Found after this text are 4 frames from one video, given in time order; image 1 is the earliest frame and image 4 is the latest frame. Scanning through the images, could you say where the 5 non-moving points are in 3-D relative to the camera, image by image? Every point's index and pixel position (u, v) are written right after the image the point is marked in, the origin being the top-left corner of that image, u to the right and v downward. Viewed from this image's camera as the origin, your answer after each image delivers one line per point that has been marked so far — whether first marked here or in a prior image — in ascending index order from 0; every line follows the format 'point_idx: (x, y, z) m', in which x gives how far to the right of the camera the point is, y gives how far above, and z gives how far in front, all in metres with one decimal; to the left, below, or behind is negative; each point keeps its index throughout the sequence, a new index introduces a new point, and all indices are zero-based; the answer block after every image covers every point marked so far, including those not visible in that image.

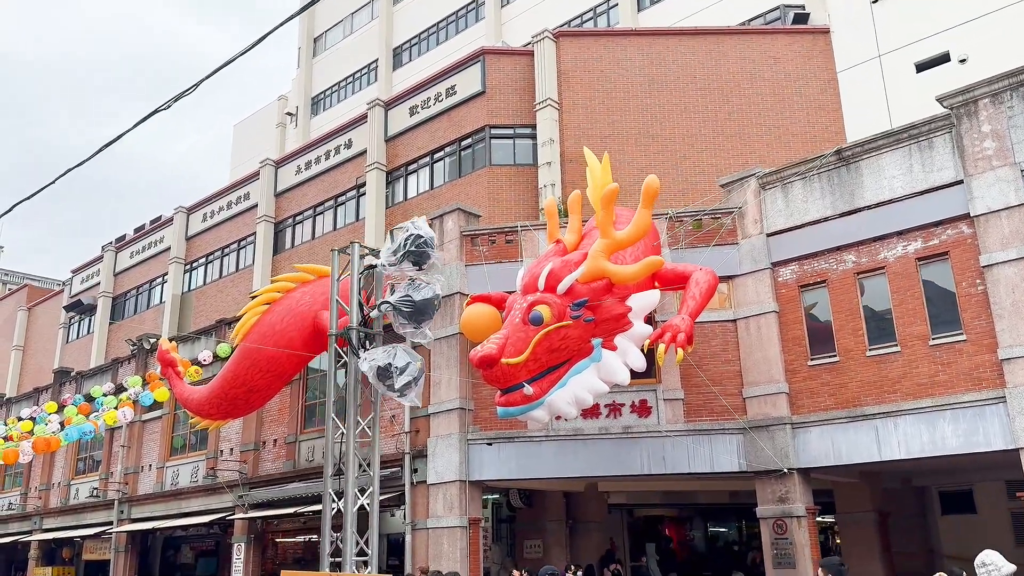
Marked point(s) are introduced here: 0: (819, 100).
0: (+7.2, +4.4, +19.5) m
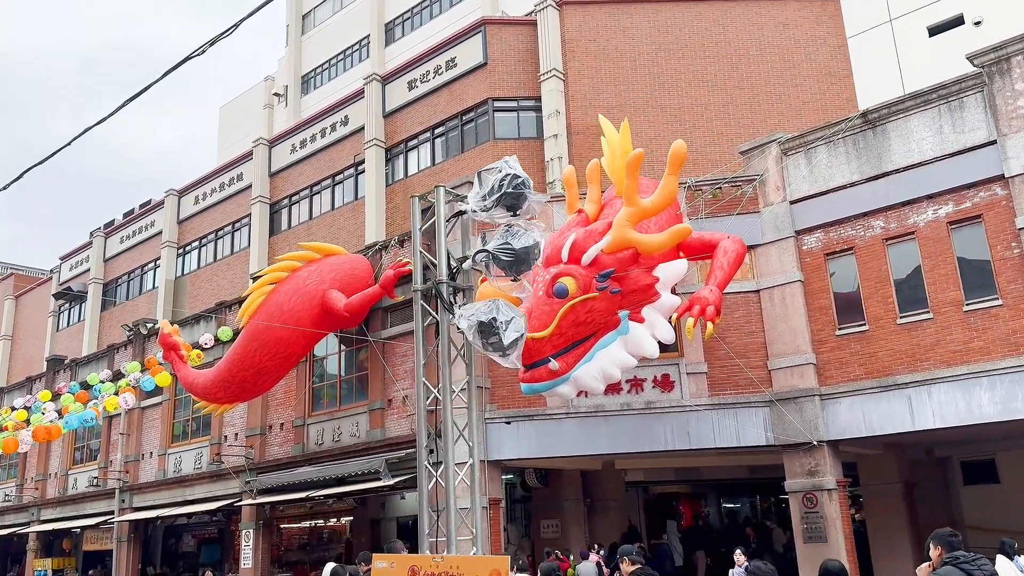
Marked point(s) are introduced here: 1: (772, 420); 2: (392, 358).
0: (+7.3, +5.1, +19.1) m
1: (+4.1, -2.1, +12.9) m
2: (-2.3, -1.3, +15.7) m
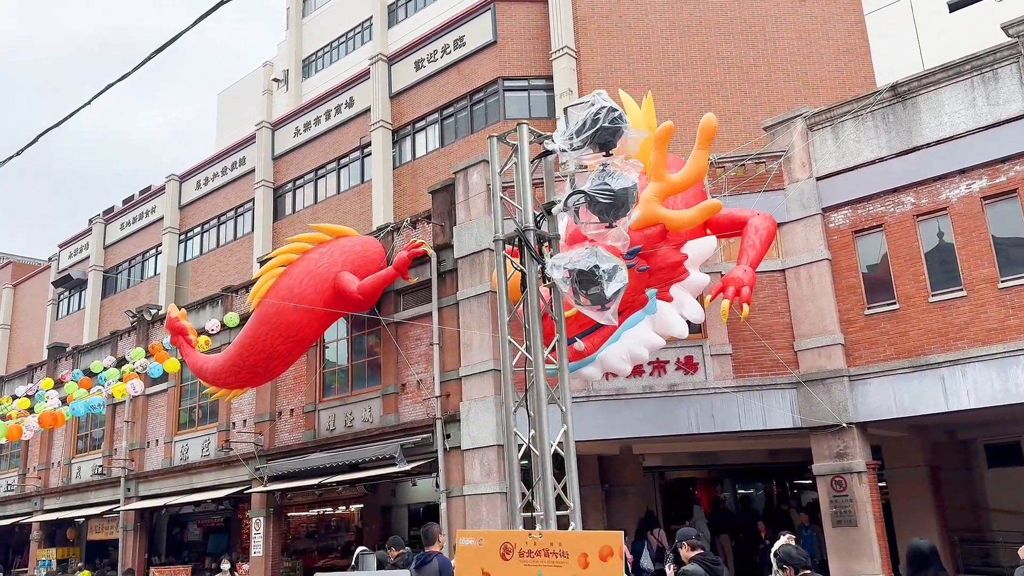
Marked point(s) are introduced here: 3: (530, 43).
0: (+7.6, +5.5, +18.7) m
1: (+4.4, -1.7, +12.6) m
2: (-2.0, -1.0, +15.3) m
3: (+0.4, +5.9, +19.9) m
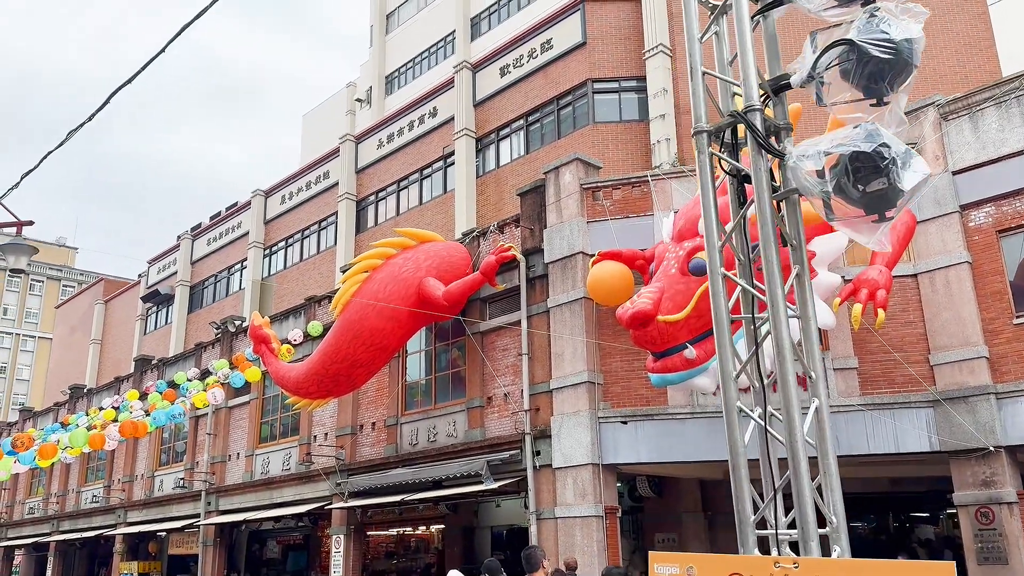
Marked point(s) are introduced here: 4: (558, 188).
0: (+9.5, +5.2, +17.2) m
1: (+5.7, -1.8, +11.2) m
2: (-0.4, -1.1, +14.5) m
3: (+2.5, +5.6, +19.0) m
4: (+0.8, +1.6, +13.6) m
